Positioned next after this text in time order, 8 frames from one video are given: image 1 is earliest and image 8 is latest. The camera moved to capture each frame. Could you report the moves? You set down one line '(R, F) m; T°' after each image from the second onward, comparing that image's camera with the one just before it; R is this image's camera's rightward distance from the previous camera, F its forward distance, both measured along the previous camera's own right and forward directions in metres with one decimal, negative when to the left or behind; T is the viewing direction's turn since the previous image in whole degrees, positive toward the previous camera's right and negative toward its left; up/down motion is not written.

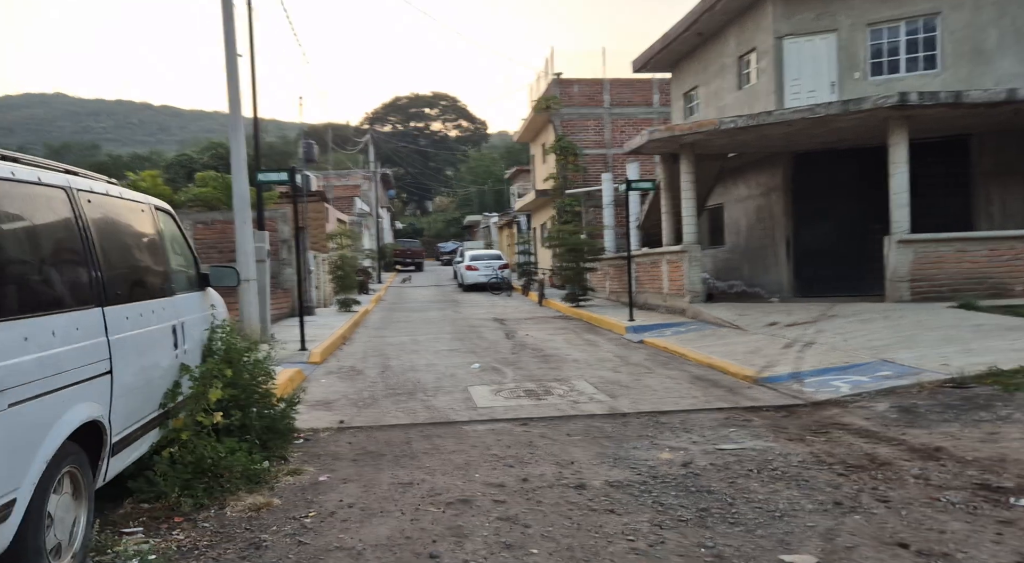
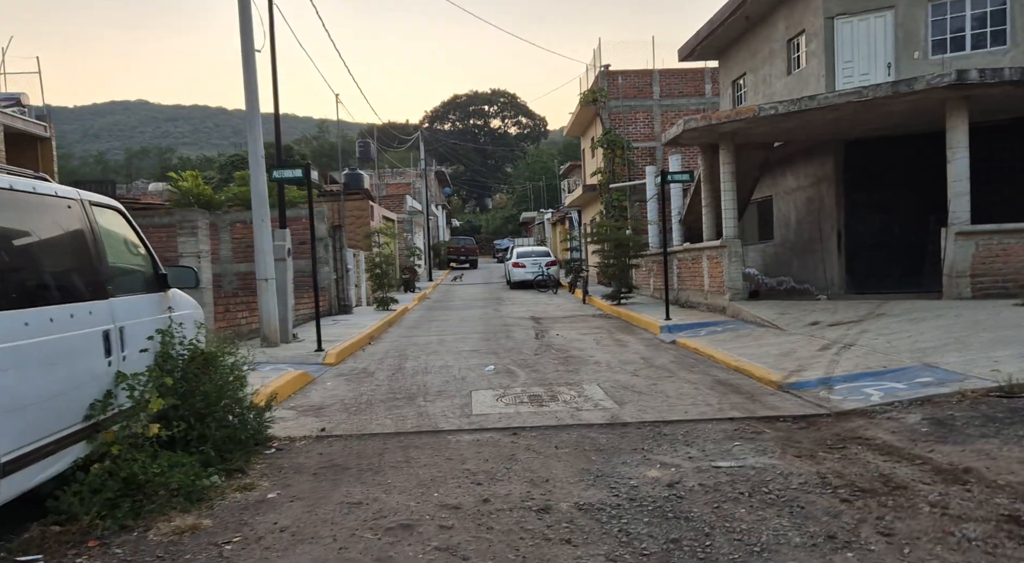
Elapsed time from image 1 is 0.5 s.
(+0.6, +0.5) m; -4°
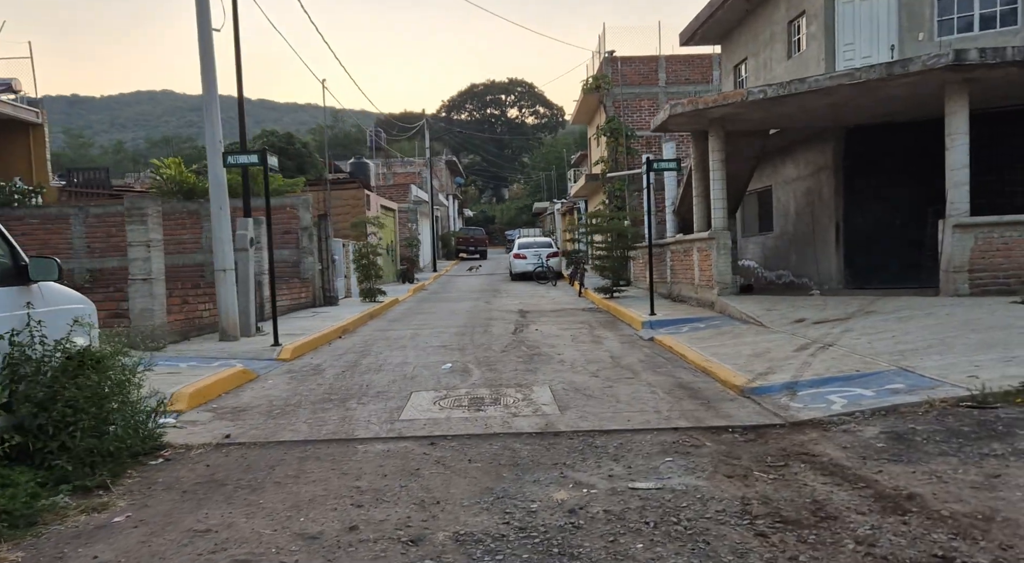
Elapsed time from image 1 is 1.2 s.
(+0.7, +0.6) m; -1°
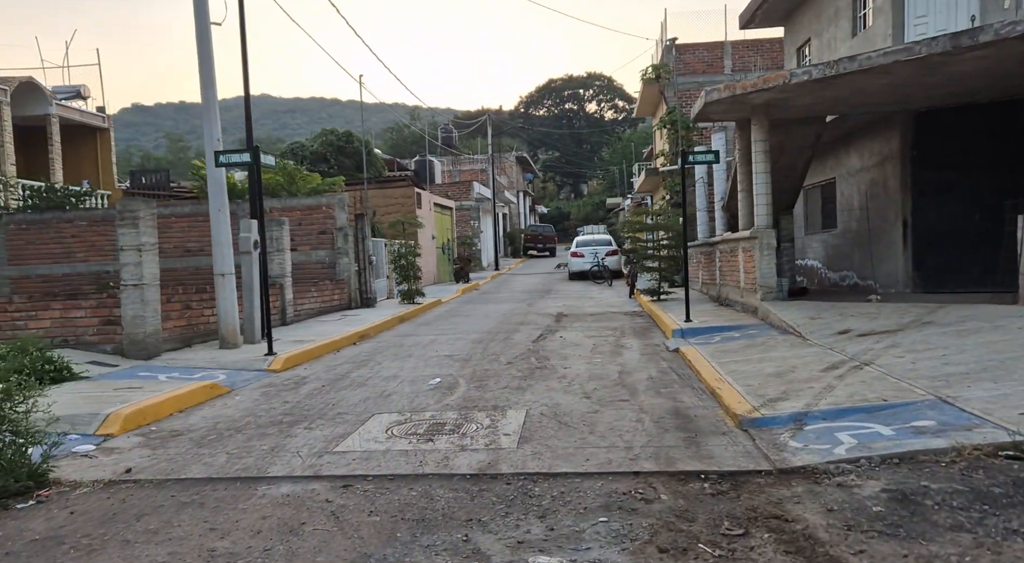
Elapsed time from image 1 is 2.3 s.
(+1.0, +1.0) m; -6°
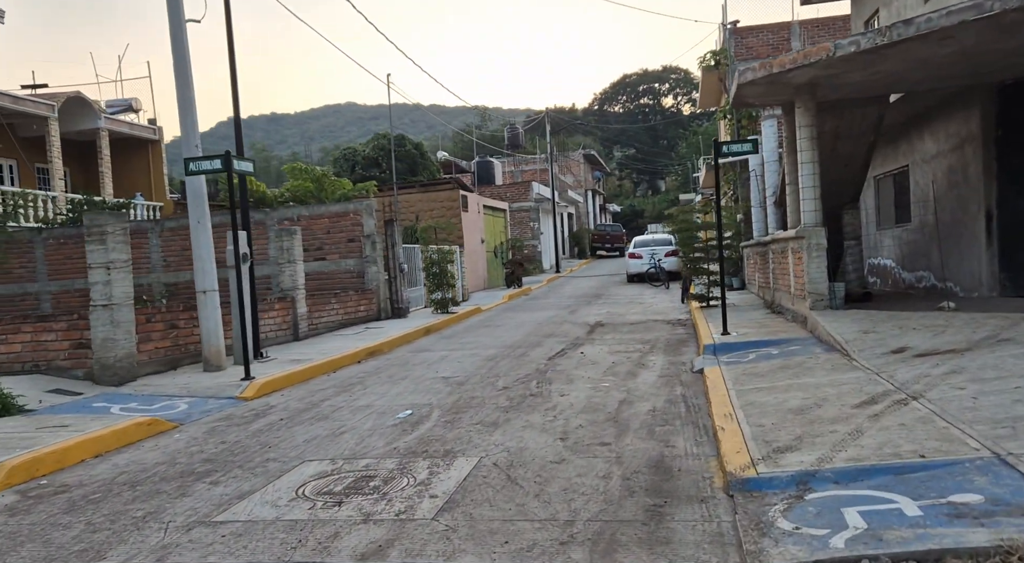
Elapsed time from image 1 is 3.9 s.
(+1.0, +1.3) m; -6°
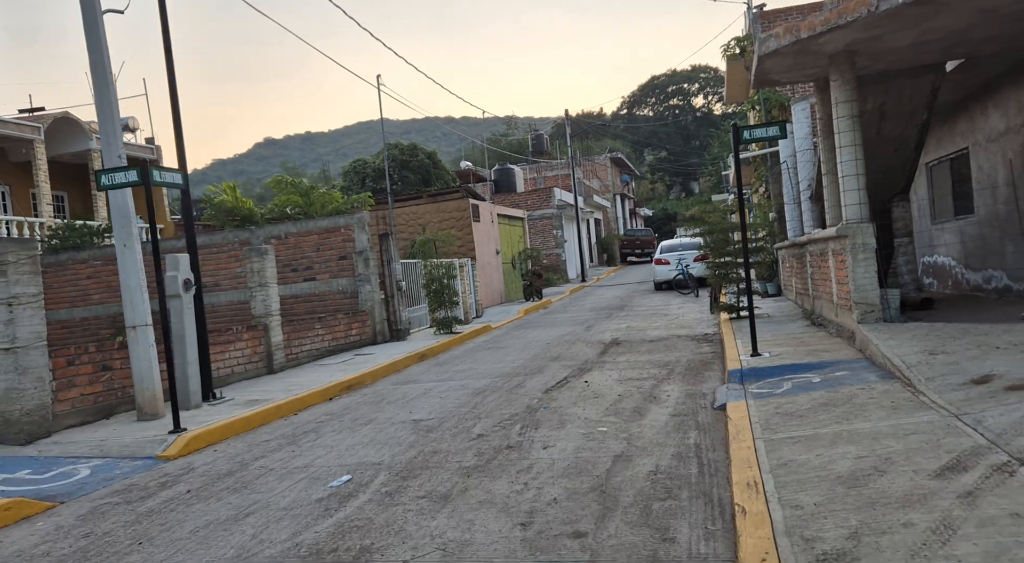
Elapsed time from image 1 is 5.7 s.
(+0.6, +1.8) m; -3°
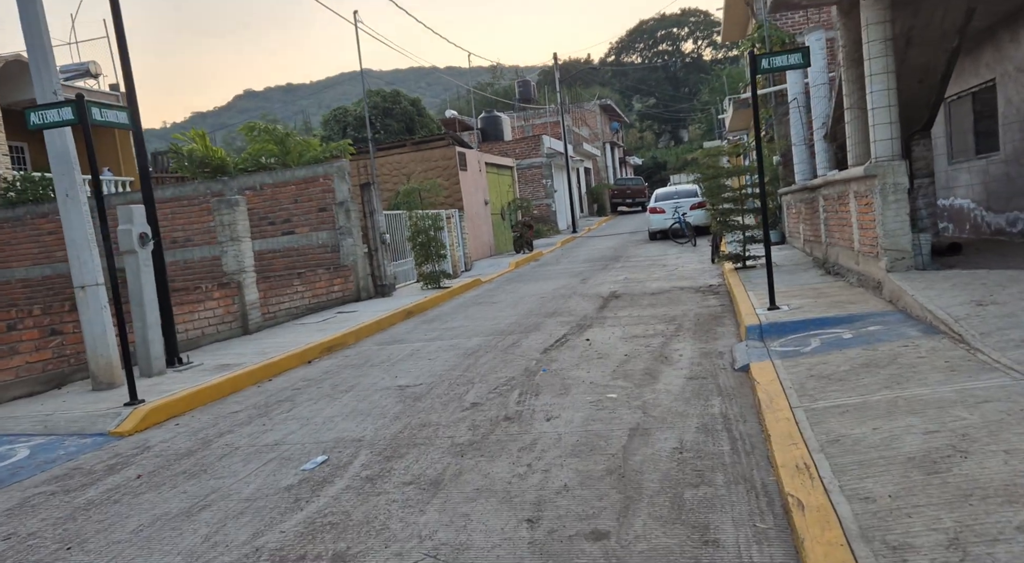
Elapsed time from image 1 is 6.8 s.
(-0.1, +0.9) m; +1°
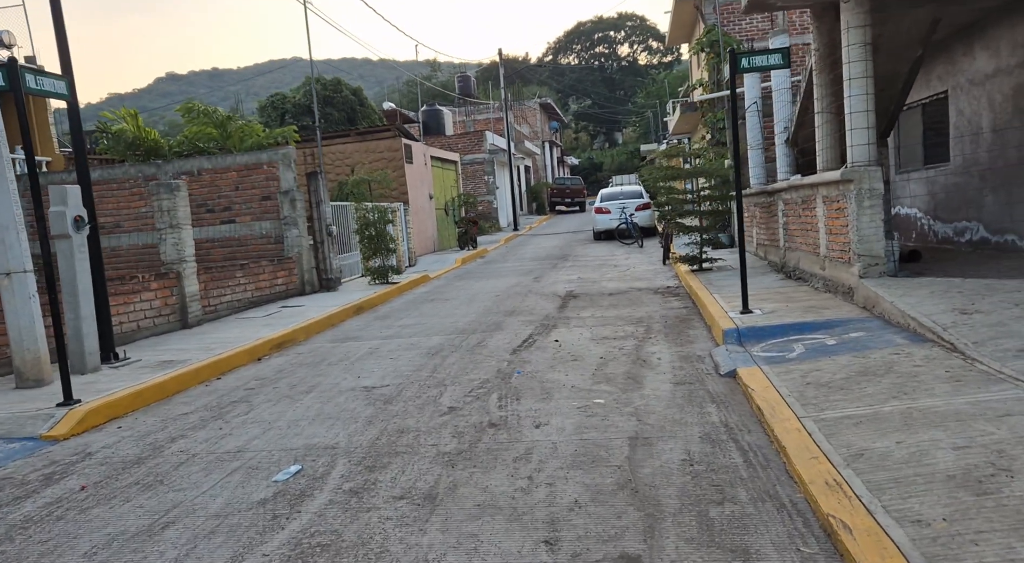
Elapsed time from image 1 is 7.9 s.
(-0.4, +0.4) m; +5°
